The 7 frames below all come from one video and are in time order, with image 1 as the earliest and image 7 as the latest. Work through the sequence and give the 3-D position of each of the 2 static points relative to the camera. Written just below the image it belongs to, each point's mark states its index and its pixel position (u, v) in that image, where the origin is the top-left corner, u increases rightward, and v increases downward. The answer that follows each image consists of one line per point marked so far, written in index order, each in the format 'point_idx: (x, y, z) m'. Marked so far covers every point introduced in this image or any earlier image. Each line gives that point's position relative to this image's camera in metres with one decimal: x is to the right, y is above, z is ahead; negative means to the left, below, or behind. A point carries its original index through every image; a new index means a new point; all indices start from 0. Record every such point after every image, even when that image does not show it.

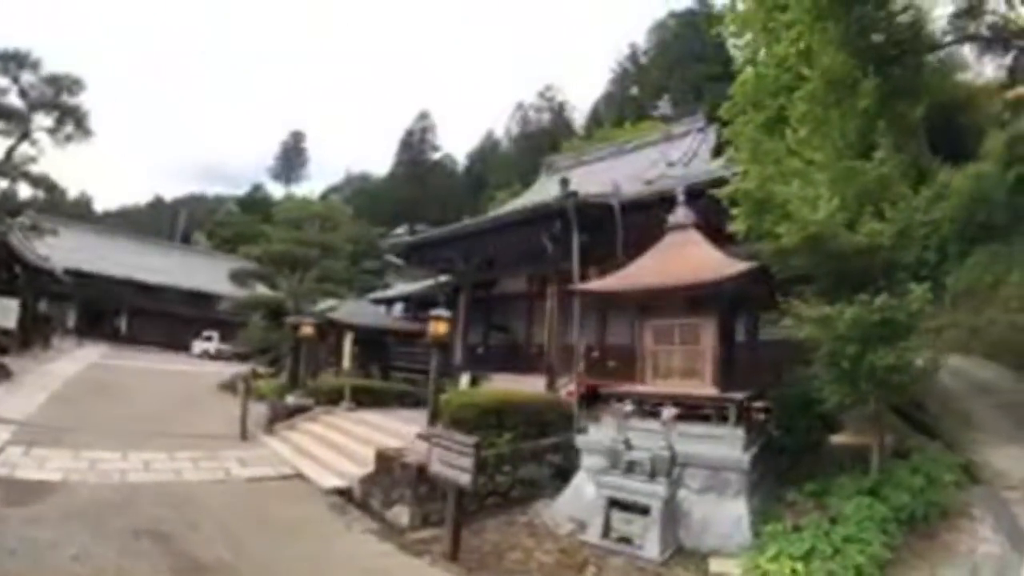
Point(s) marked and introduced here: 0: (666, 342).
0: (+1.6, -0.6, +8.9) m
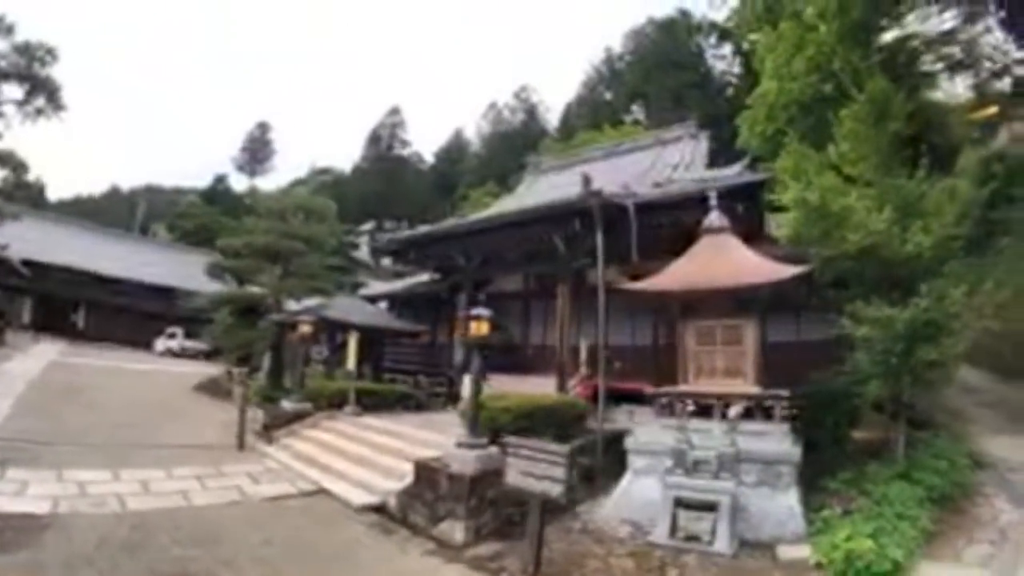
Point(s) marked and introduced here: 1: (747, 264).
0: (+2.1, -0.7, +9.3) m
1: (+2.5, +0.2, +9.2) m
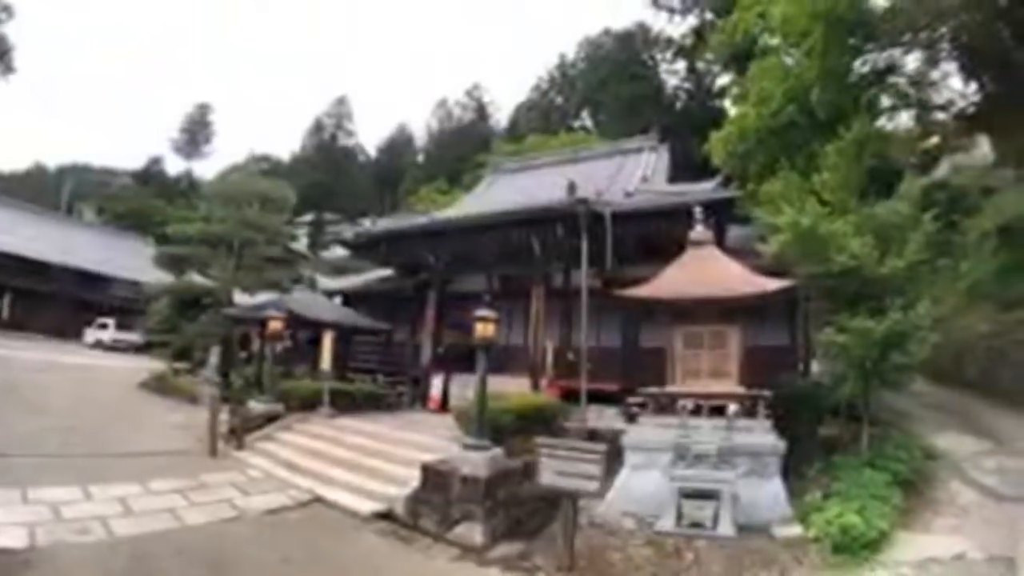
0: (+2.2, -0.8, +10.2) m
1: (+2.7, +0.1, +10.1) m
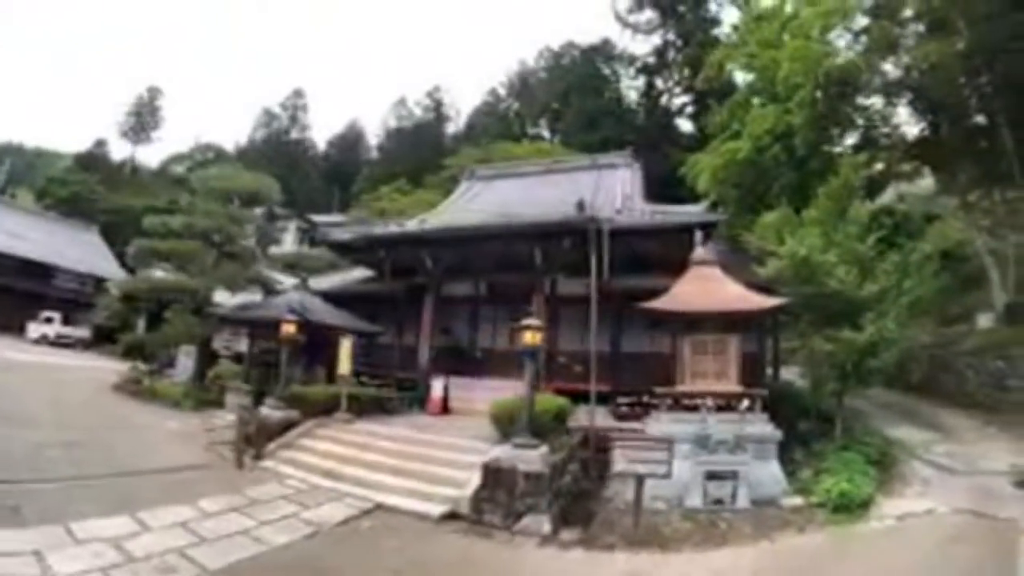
0: (+2.8, -0.9, +12.0) m
1: (+3.2, -0.1, +12.0) m
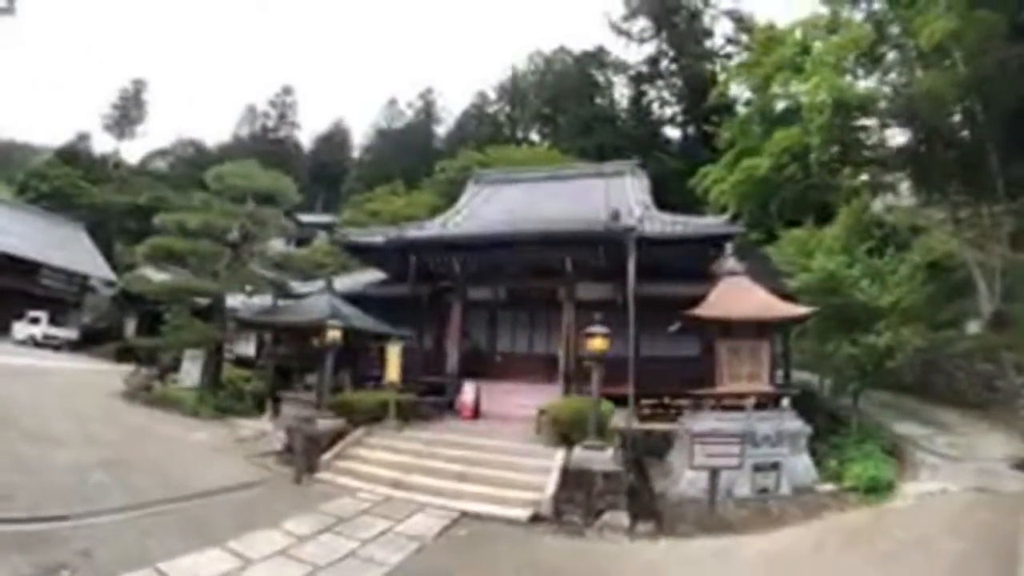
0: (+3.6, -1.1, +13.1) m
1: (+4.0, -0.2, +13.1) m
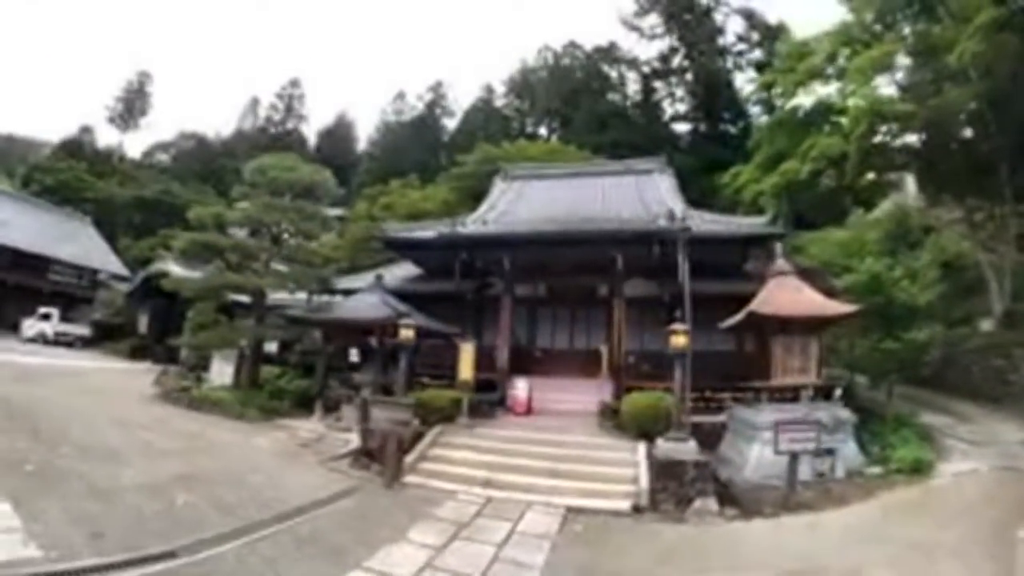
0: (+4.6, -1.0, +13.9) m
1: (+5.1, -0.1, +14.0) m
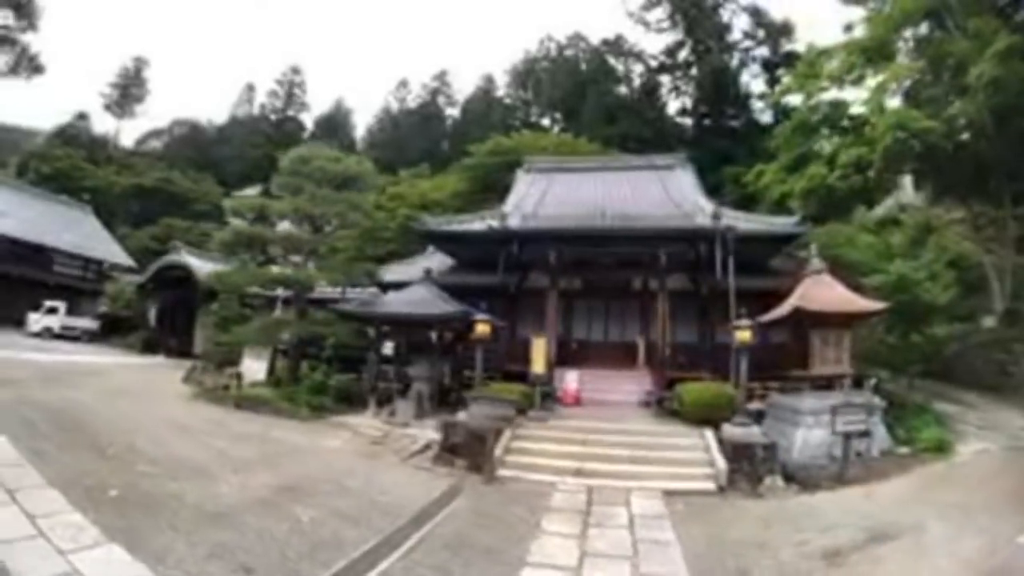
0: (+5.6, -0.9, +14.8) m
1: (+6.0, 0.0, +14.9) m
